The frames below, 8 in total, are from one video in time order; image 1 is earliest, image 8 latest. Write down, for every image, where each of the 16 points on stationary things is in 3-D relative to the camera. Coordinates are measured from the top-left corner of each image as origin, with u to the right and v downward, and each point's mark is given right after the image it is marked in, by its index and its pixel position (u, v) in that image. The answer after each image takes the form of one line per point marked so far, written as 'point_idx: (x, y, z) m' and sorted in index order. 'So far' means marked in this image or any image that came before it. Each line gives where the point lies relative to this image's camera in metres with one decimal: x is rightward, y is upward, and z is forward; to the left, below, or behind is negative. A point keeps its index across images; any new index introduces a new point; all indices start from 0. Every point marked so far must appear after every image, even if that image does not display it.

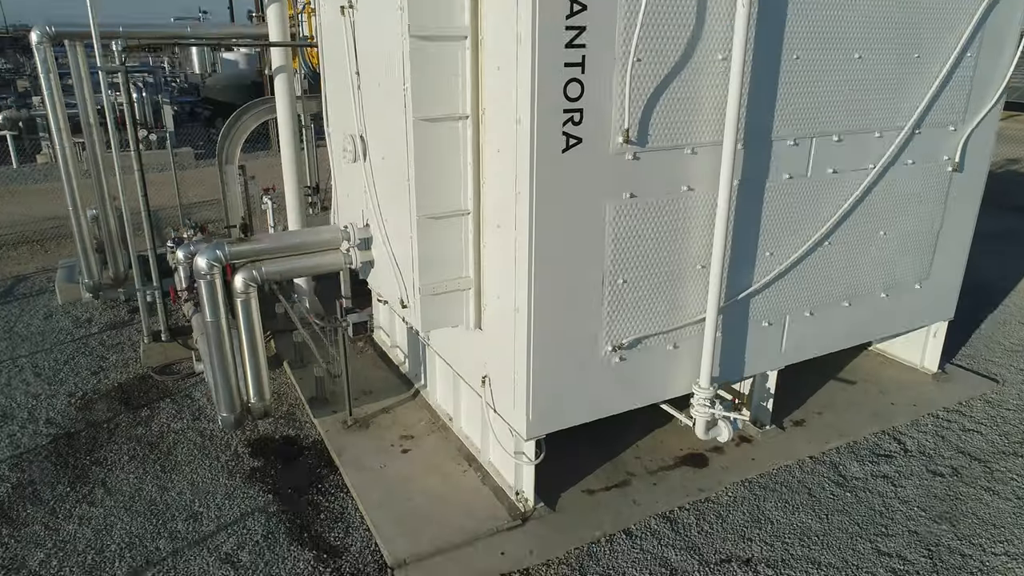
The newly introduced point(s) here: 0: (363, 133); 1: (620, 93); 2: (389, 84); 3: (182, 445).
0: (-1.1, +1.1, +4.6) m
1: (+0.6, +1.2, +3.6) m
2: (-0.8, +1.3, +4.0) m
3: (-2.7, -1.3, +5.1) m
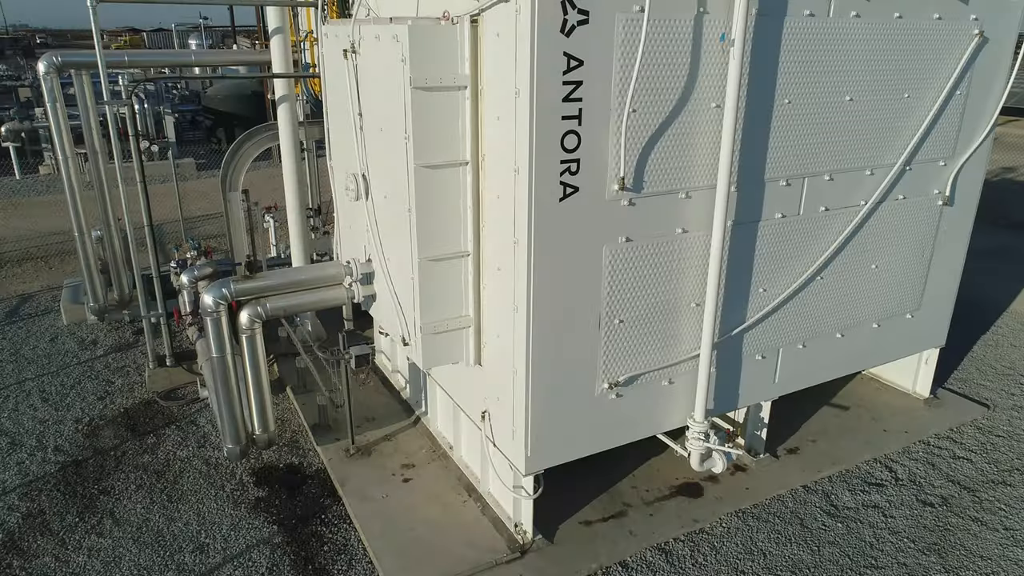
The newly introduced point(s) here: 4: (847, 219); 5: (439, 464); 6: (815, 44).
0: (-1.1, +0.9, +4.7) m
1: (+0.6, +0.9, +3.8) m
2: (-0.8, +1.1, +4.1) m
3: (-2.7, -1.6, +5.2) m
4: (+2.6, +0.5, +4.8) m
5: (-0.6, -1.5, +5.2) m
6: (+2.1, +1.7, +4.2) m
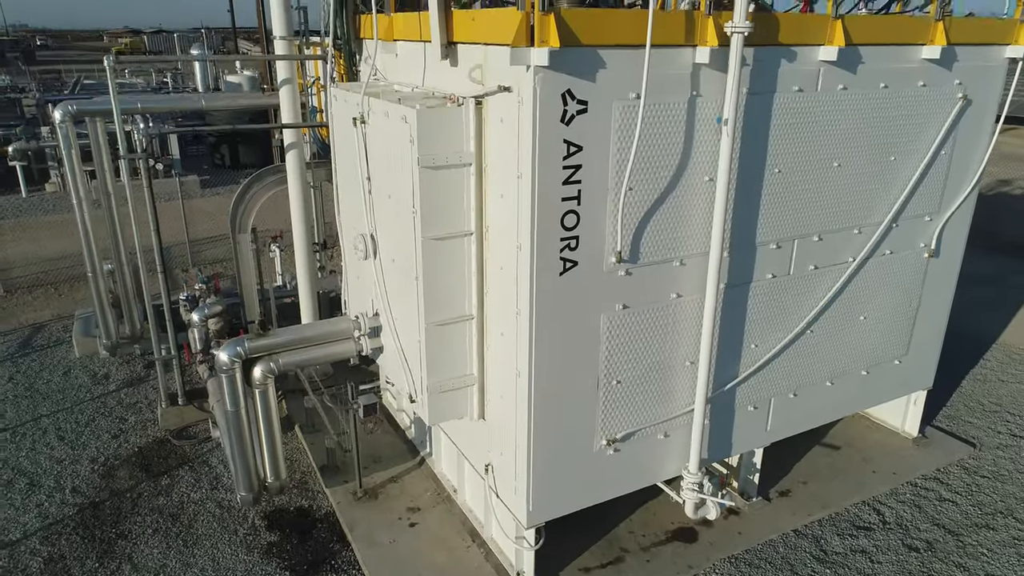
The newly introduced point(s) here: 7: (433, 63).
0: (-1.1, +0.4, +4.9) m
1: (+0.7, +0.4, +4.0) m
2: (-0.8, +0.6, +4.3) m
3: (-2.7, -2.0, +5.4) m
4: (+2.6, +0.1, +5.0) m
5: (-0.6, -1.9, +5.4) m
6: (+2.1, +1.2, +4.4) m
7: (-0.6, +1.6, +4.4) m
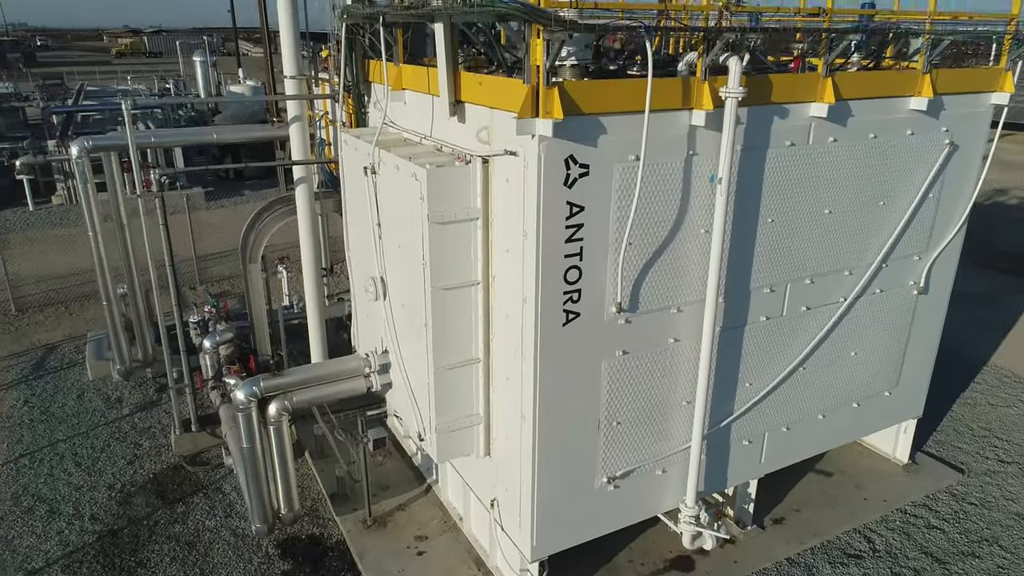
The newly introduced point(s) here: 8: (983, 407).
0: (-1.1, +0.1, +5.1) m
1: (+0.7, +0.1, +4.2) m
2: (-0.8, +0.3, +4.5) m
3: (-2.7, -2.3, +5.6) m
4: (+2.7, -0.2, +5.3) m
5: (-0.6, -2.3, +5.6) m
6: (+2.1, +0.9, +4.6) m
7: (-0.5, +1.3, +4.6) m
8: (+5.9, -1.5, +7.7) m
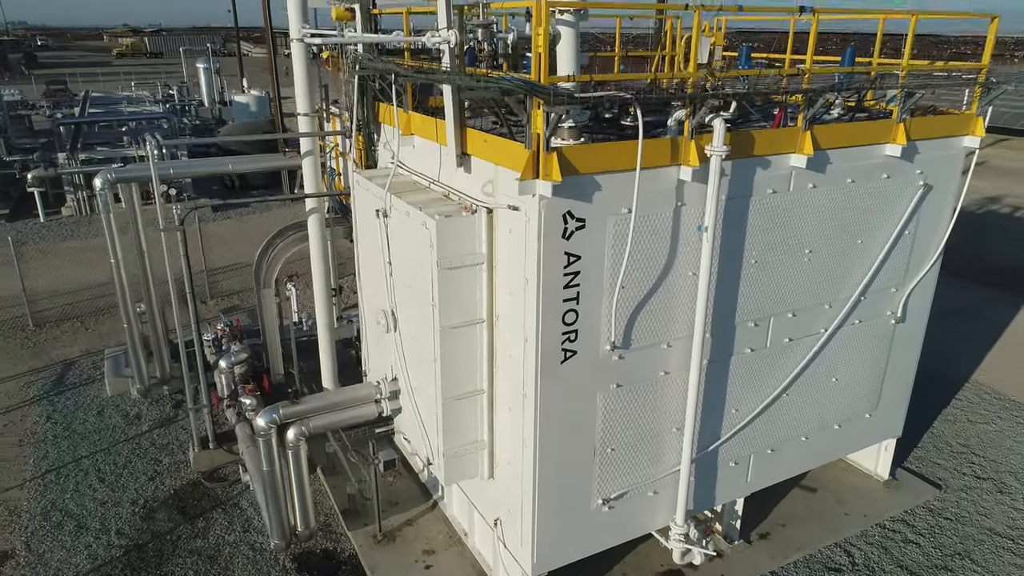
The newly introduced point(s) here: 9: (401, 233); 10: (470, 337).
0: (-1.0, -0.2, +5.4) m
1: (+0.7, -0.2, +4.5) m
2: (-0.7, 0.0, +4.9) m
3: (-2.7, -2.6, +6.0) m
4: (+2.7, -0.5, +5.6) m
5: (-0.5, -2.6, +6.0) m
6: (+2.2, +0.6, +5.0) m
7: (-0.5, +1.0, +5.0) m
8: (+5.9, -1.8, +8.0) m
9: (-0.9, +0.4, +5.0) m
10: (-0.3, -0.4, +4.8) m
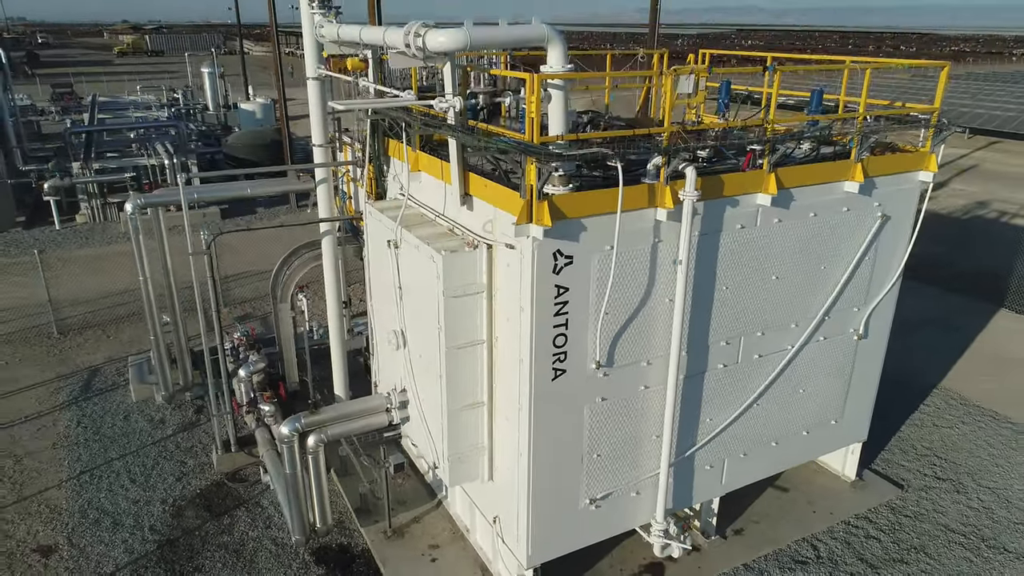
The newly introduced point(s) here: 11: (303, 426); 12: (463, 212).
0: (-1.1, -0.4, +6.0) m
1: (+0.7, -0.4, +5.1) m
2: (-0.8, -0.2, +5.5) m
3: (-2.7, -2.8, +6.6) m
4: (+2.7, -0.7, +6.2) m
5: (-0.6, -2.8, +6.6) m
6: (+2.1, +0.4, +5.6) m
7: (-0.5, +0.8, +5.6) m
8: (+5.8, -2.0, +8.7) m
9: (-0.9, +0.2, +5.6) m
10: (-0.4, -0.6, +5.4) m
11: (-2.0, -1.3, +6.0) m
12: (-0.4, +0.7, +5.4) m
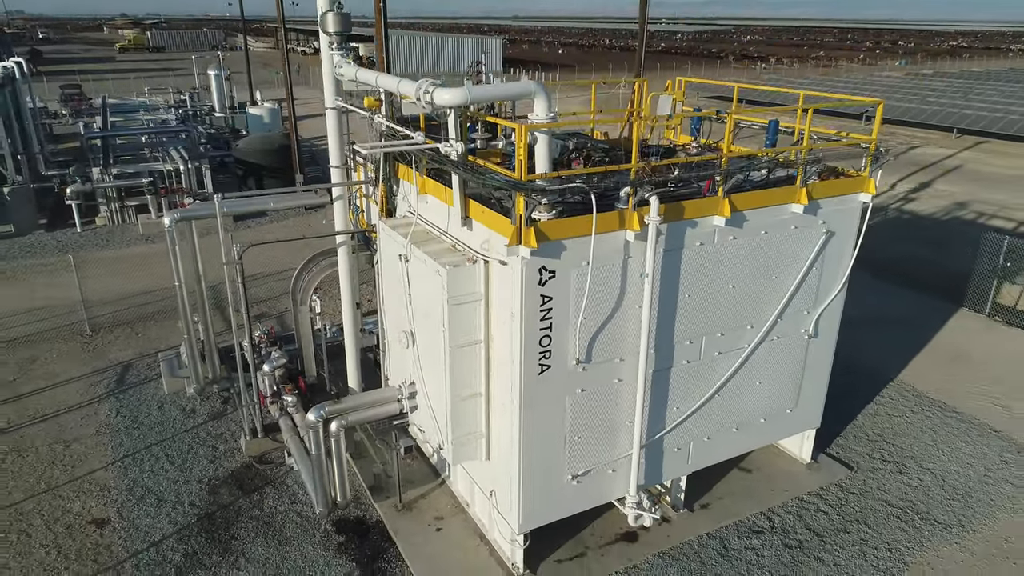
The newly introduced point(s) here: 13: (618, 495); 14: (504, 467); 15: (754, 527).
0: (-1.1, -0.5, +7.0) m
1: (+0.6, -0.5, +6.1) m
2: (-0.8, -0.3, +6.5) m
3: (-2.8, -2.9, +7.6) m
4: (+2.6, -0.8, +7.2) m
5: (-0.6, -2.8, +7.6) m
6: (+2.1, +0.3, +6.6) m
7: (-0.6, +0.7, +6.6) m
8: (+5.8, -2.0, +9.7) m
9: (-1.0, +0.2, +6.5) m
10: (-0.4, -0.7, +6.4) m
11: (-2.1, -1.4, +7.0) m
12: (-0.5, +0.6, +6.4) m
13: (+1.2, -2.4, +7.1) m
14: (-0.1, -1.9, +6.6) m
15: (+3.0, -2.9, +7.6) m
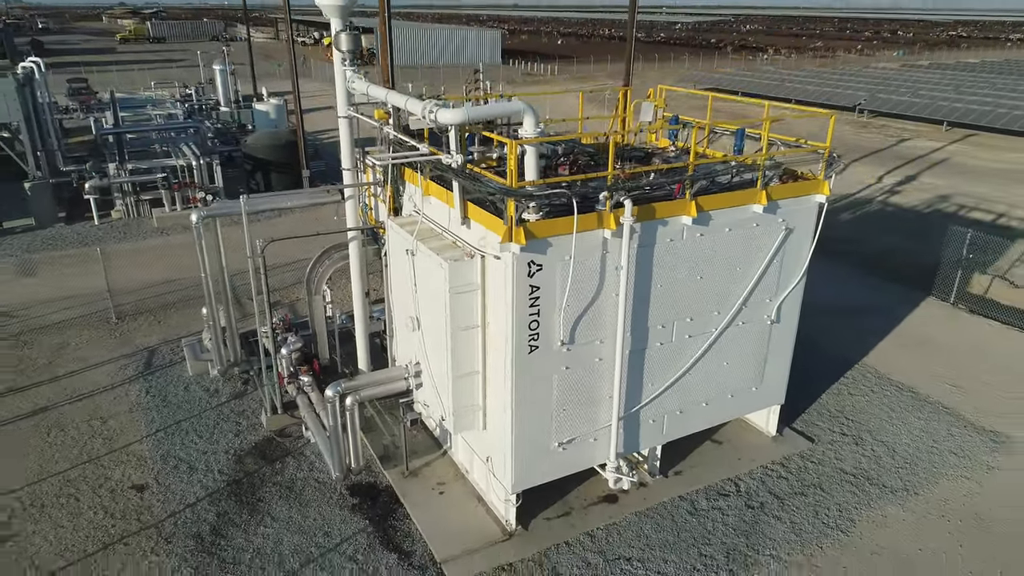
0: (-1.2, -0.4, +7.9) m
1: (+0.5, -0.4, +7.0) m
2: (-0.9, -0.2, +7.4) m
3: (-2.8, -2.8, +8.6) m
4: (+2.5, -0.7, +8.1) m
5: (-0.7, -2.7, +8.6) m
6: (+2.0, +0.4, +7.5) m
7: (-0.7, +0.8, +7.5) m
8: (+5.7, -1.8, +10.6) m
9: (-1.1, +0.3, +7.5) m
10: (-0.5, -0.6, +7.3) m
11: (-2.2, -1.3, +7.9) m
12: (-0.6, +0.7, +7.3) m
13: (+1.1, -2.3, +8.0) m
14: (-0.2, -1.8, +7.5) m
15: (+2.9, -2.8, +8.5) m
